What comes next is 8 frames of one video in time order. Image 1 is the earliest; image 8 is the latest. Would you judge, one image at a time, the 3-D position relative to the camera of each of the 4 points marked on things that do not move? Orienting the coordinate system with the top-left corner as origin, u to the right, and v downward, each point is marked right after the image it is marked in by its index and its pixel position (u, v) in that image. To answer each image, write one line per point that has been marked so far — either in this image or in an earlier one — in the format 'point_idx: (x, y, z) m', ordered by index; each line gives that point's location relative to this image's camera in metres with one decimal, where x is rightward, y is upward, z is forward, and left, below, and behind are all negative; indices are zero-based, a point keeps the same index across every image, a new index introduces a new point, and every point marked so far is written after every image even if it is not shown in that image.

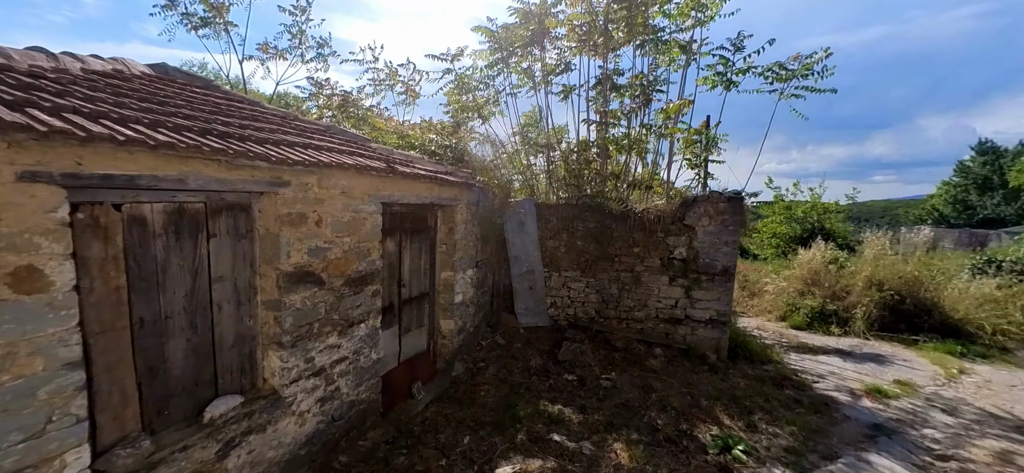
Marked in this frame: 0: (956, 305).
0: (+7.8, -1.1, +7.7) m
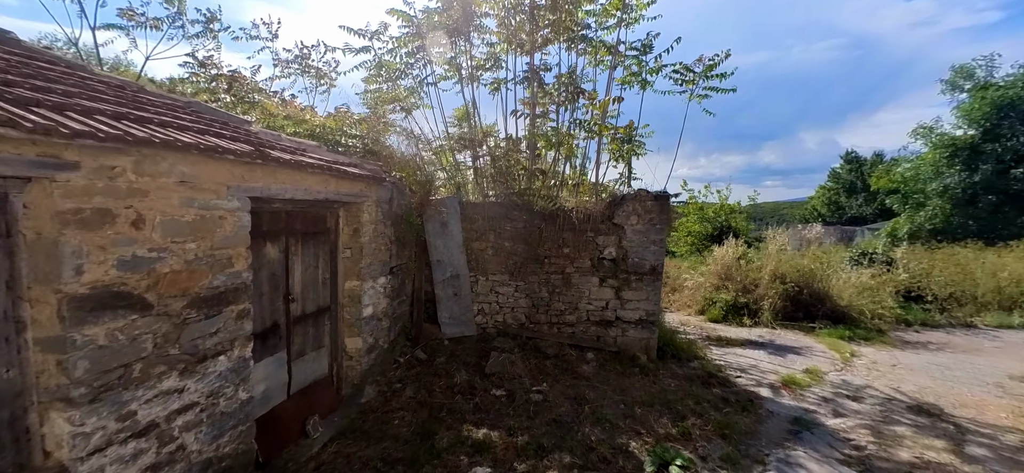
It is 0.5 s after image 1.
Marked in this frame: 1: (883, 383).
0: (+6.5, -1.1, +8.4) m
1: (+4.4, -1.7, +5.2) m
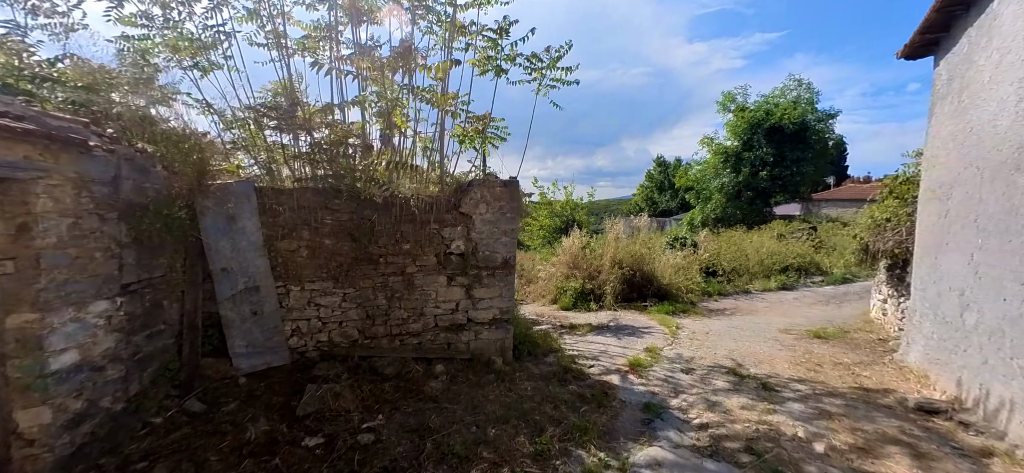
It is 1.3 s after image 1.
0: (+3.4, -0.8, +9.4) m
1: (+2.5, -1.5, +5.7) m
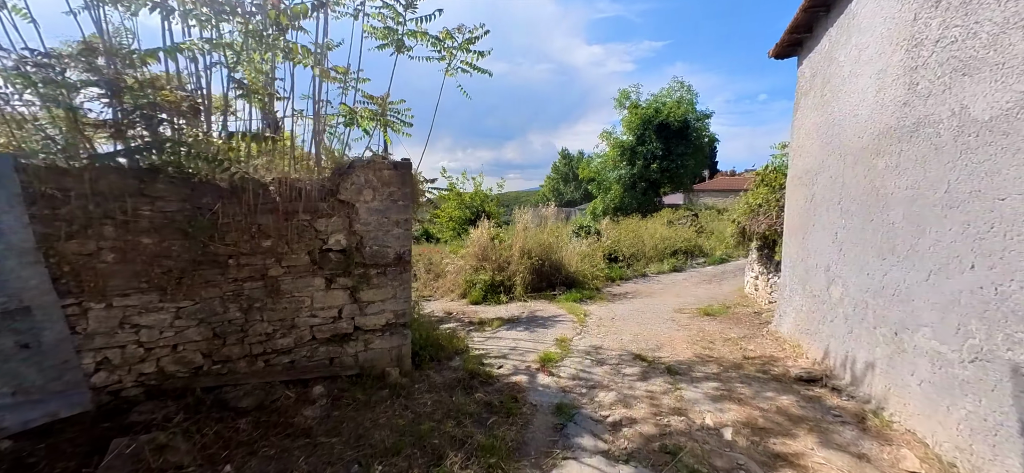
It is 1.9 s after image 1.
0: (+1.3, -0.5, +9.5) m
1: (+1.3, -1.3, +5.7) m
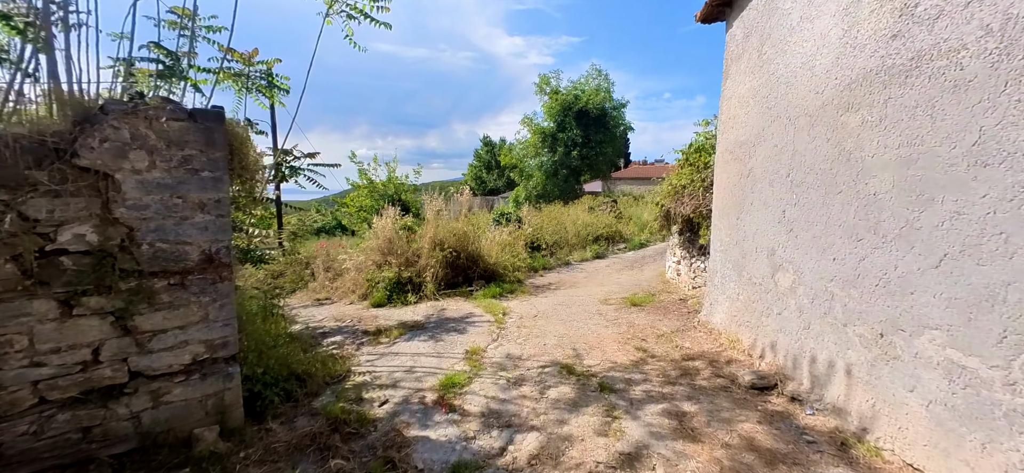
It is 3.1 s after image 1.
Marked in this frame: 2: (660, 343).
0: (-0.5, -0.3, +8.5) m
1: (+0.2, -1.1, +4.8) m
2: (+1.5, -1.1, +4.4) m
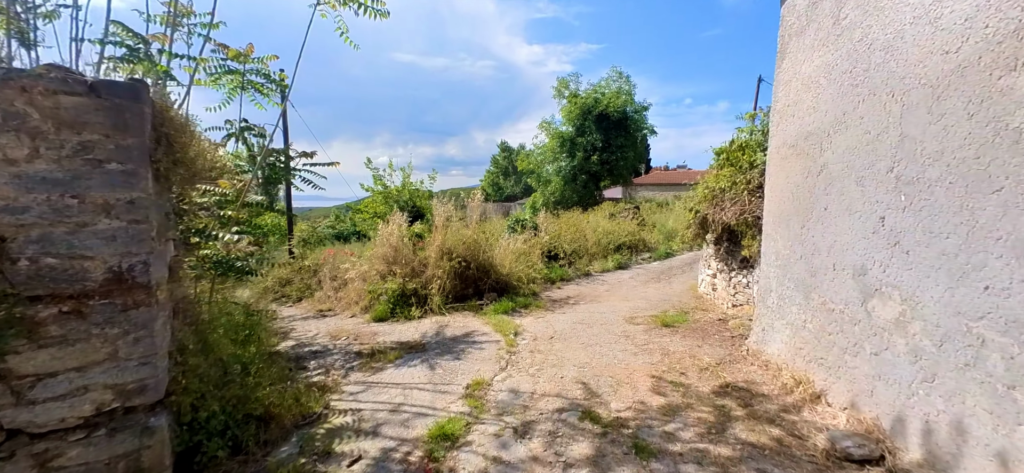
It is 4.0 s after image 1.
0: (-0.2, -0.4, +7.8) m
1: (+0.3, -1.2, +4.1) m
2: (+1.6, -1.2, +3.6) m
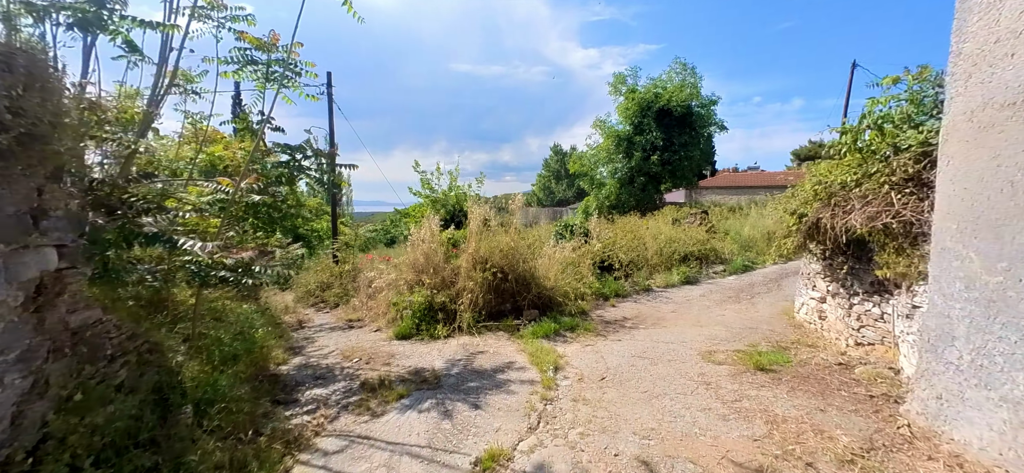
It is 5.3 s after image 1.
0: (+0.5, -0.5, +6.7) m
1: (+0.5, -1.3, +2.9) m
2: (+1.8, -1.3, +2.3) m
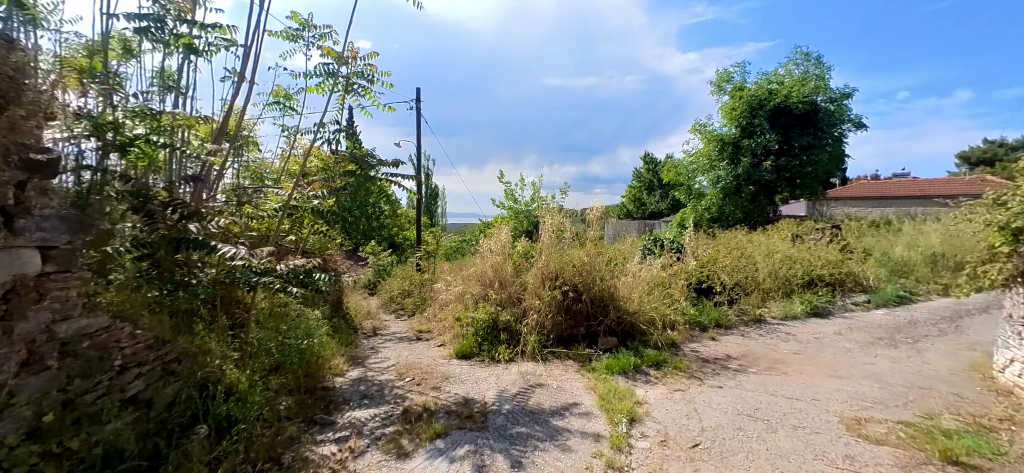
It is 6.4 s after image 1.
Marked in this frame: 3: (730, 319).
0: (+1.6, -0.7, +5.8) m
1: (+0.8, -1.4, +2.0) m
2: (+1.9, -1.4, +1.1) m
3: (+3.2, -1.2, +6.2) m
